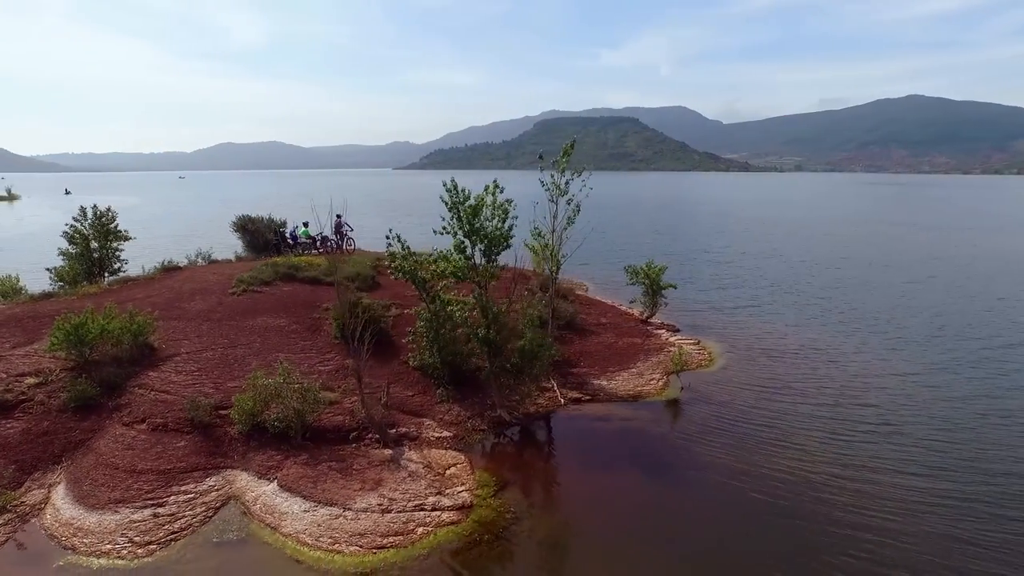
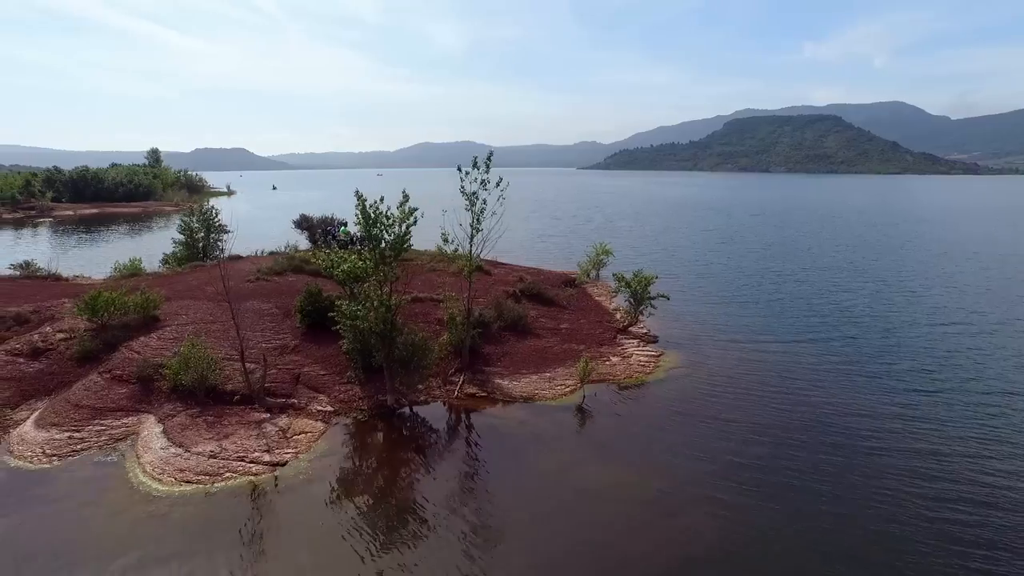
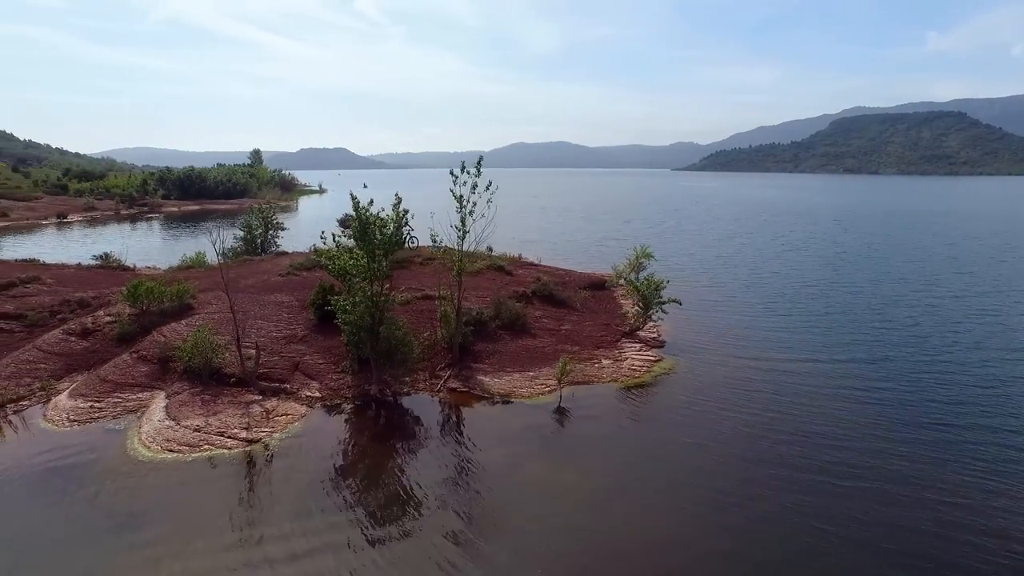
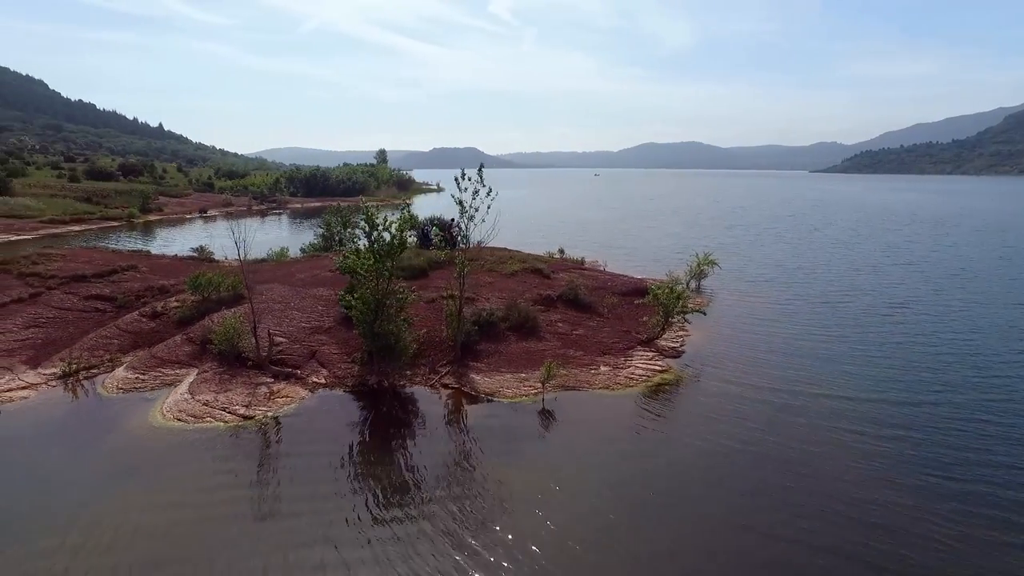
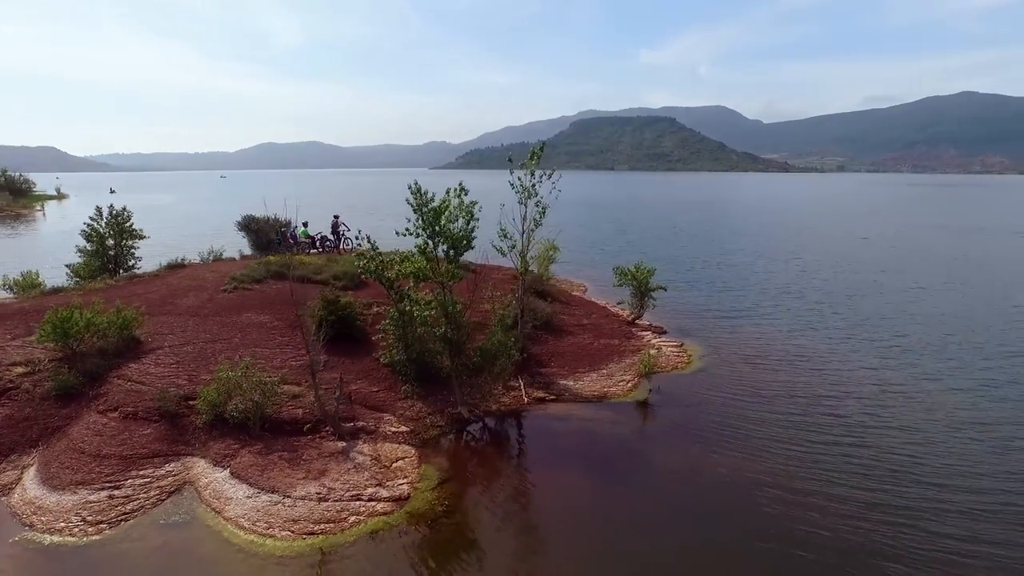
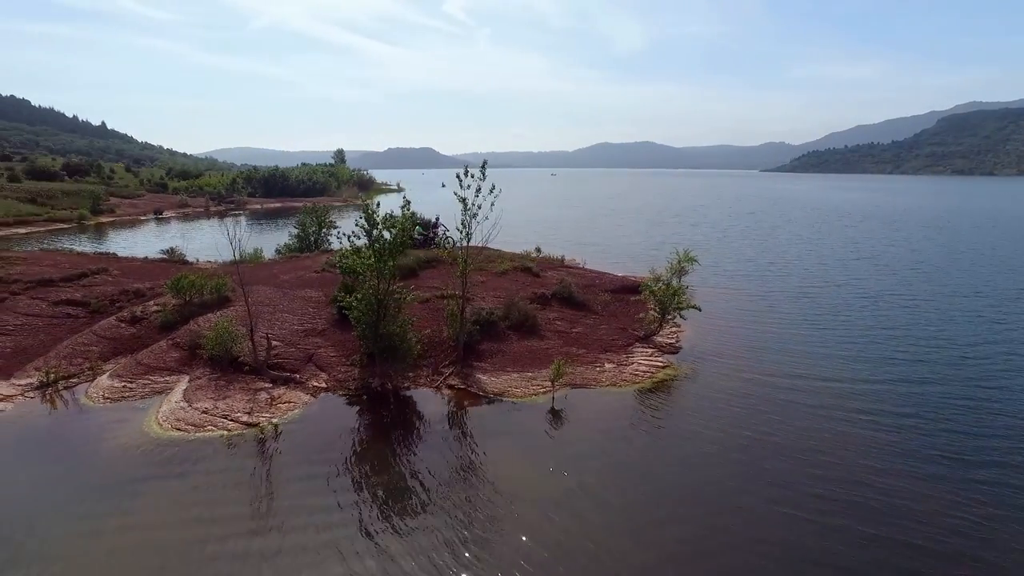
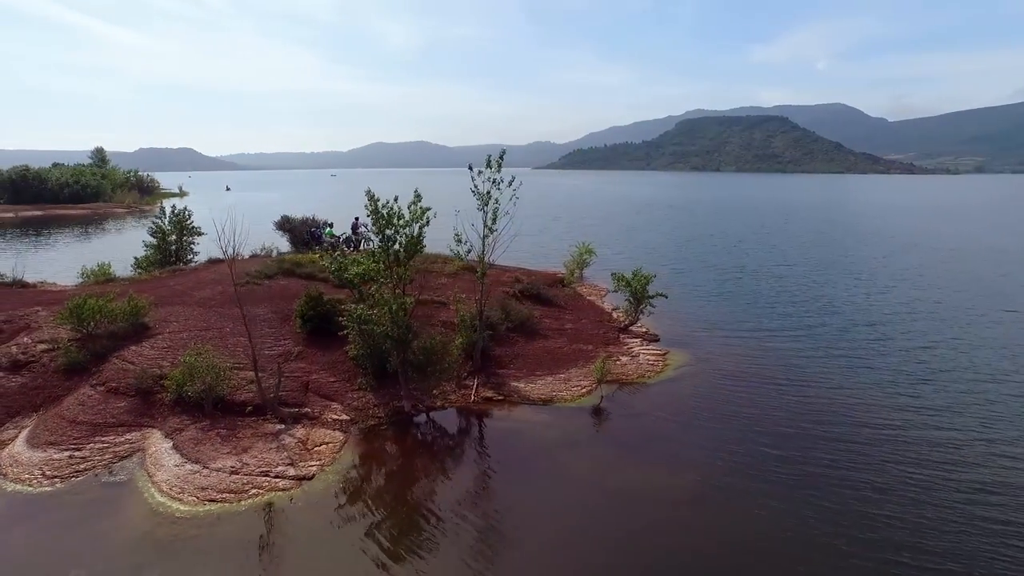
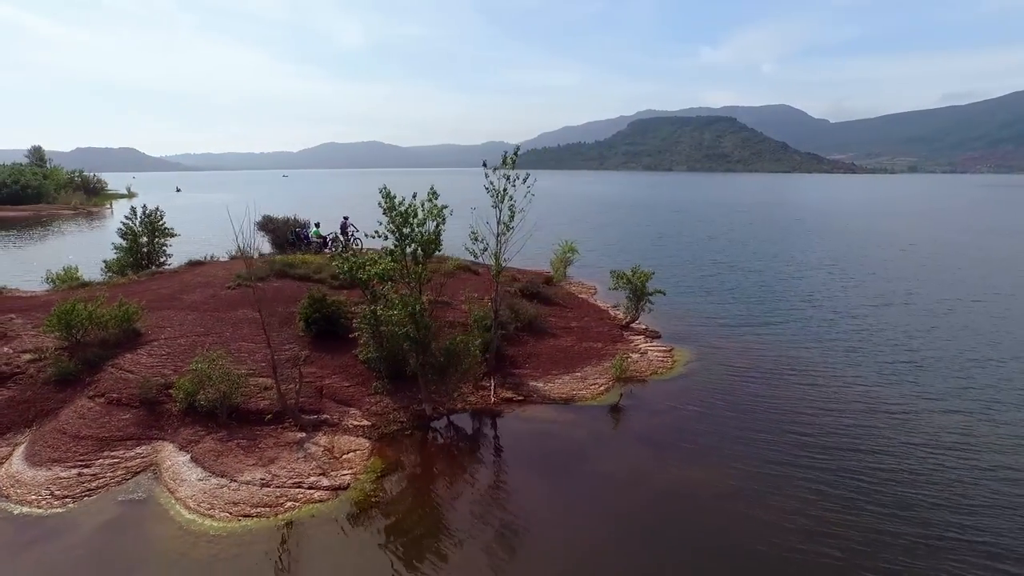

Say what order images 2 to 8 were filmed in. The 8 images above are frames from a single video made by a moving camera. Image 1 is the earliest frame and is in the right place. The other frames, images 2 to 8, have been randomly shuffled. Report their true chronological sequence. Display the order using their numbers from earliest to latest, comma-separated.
5, 8, 7, 2, 3, 6, 4
